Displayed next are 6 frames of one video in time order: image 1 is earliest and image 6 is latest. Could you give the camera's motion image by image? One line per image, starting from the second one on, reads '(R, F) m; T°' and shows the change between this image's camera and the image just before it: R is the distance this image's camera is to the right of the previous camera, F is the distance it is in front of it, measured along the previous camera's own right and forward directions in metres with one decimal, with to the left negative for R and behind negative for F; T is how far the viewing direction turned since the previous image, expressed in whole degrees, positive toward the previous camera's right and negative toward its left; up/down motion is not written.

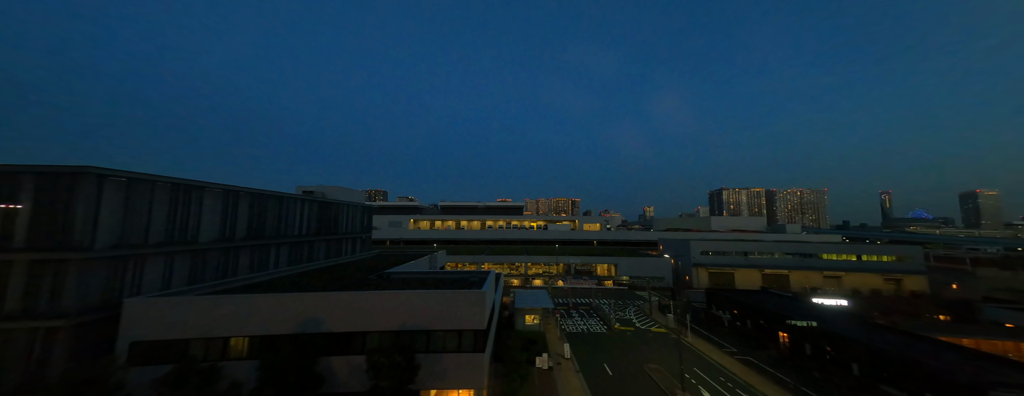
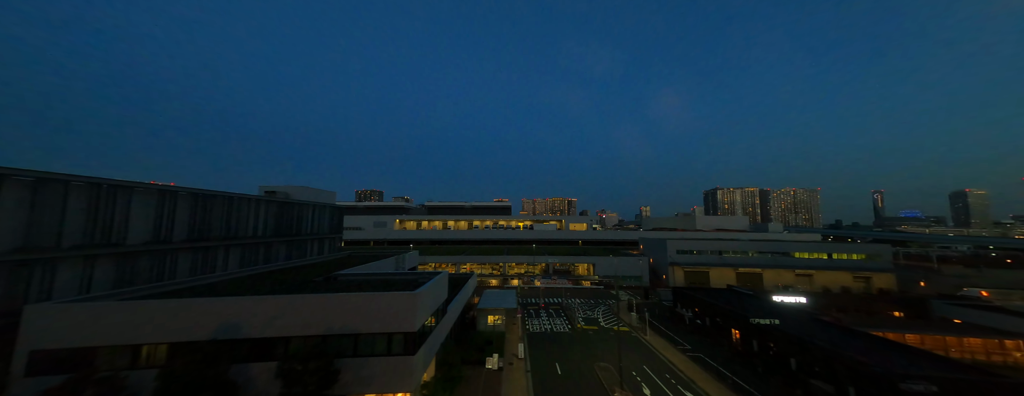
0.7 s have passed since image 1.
(+2.2, +0.1) m; +2°
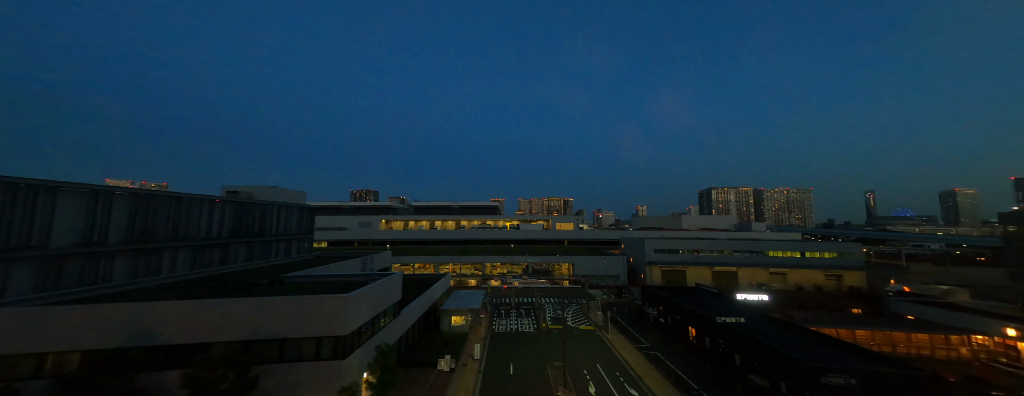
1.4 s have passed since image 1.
(+2.0, +0.1) m; +2°
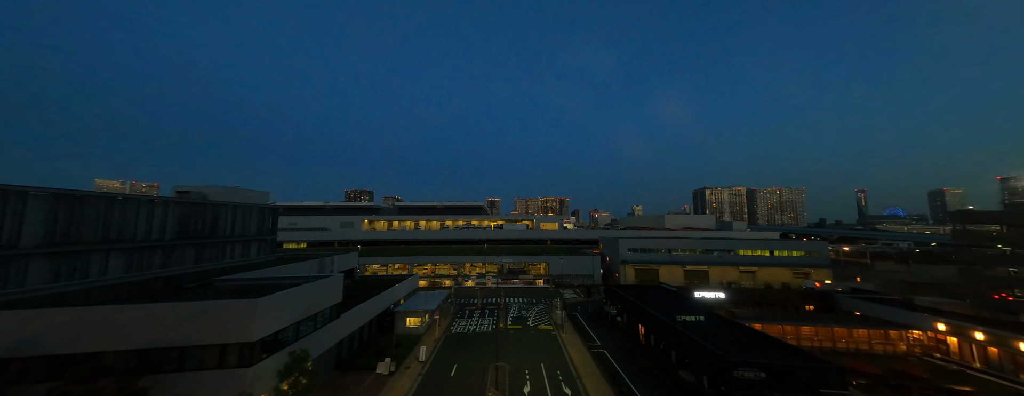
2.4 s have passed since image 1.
(+2.5, +0.1) m; +2°
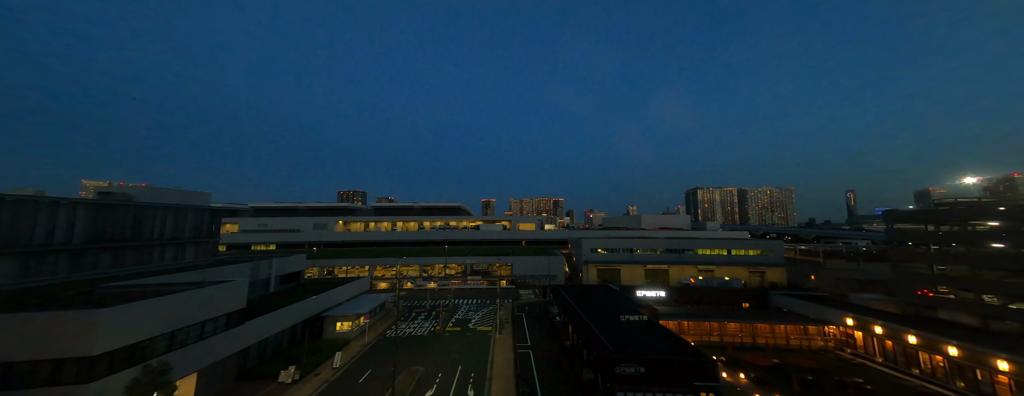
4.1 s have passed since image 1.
(+3.7, 0.0) m; +3°
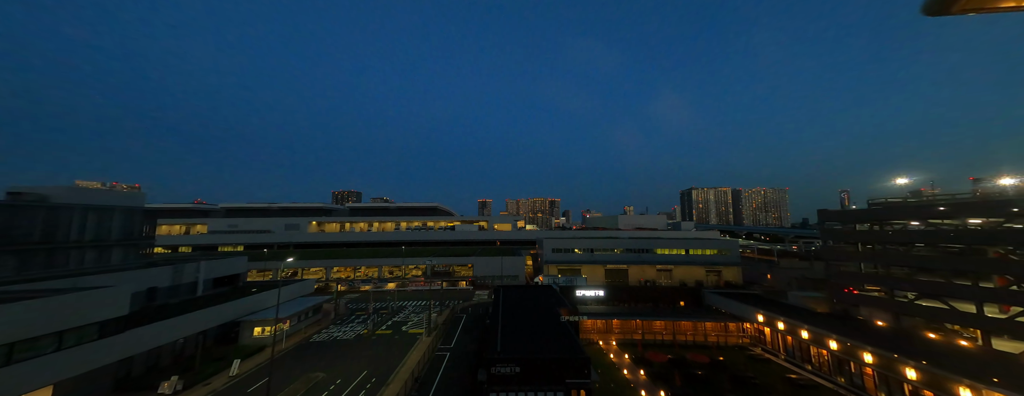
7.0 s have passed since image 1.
(+4.3, -0.2) m; +2°
